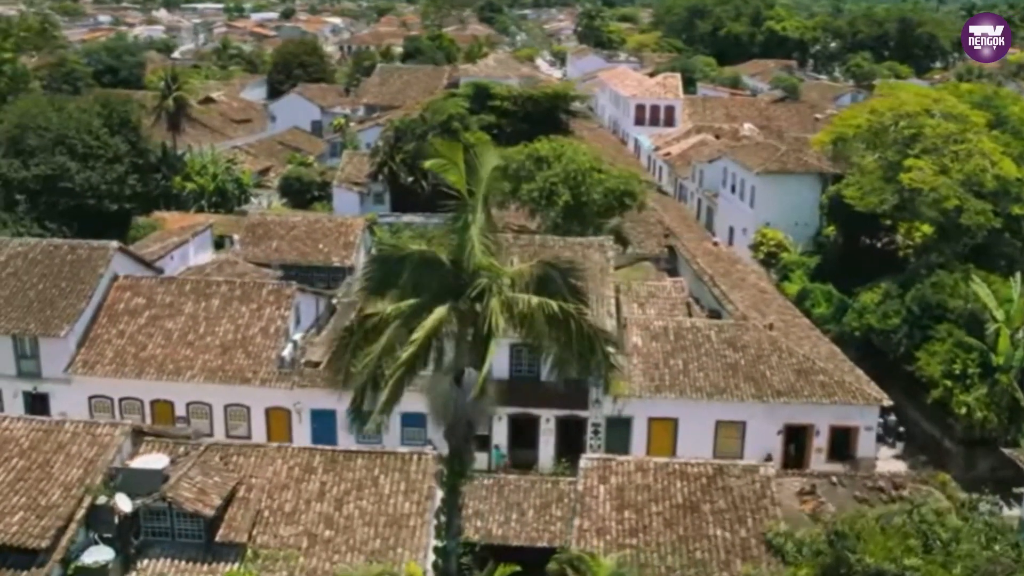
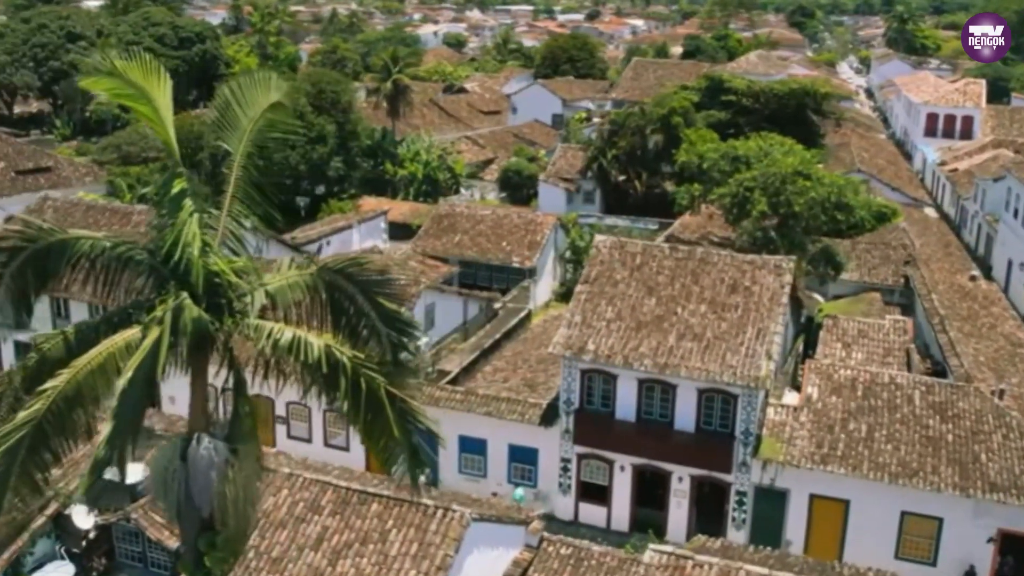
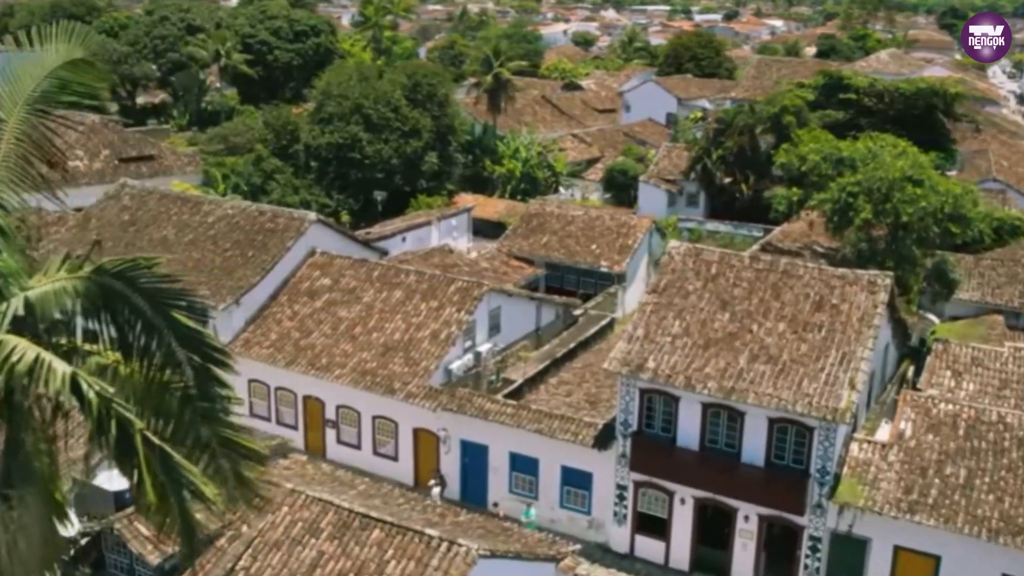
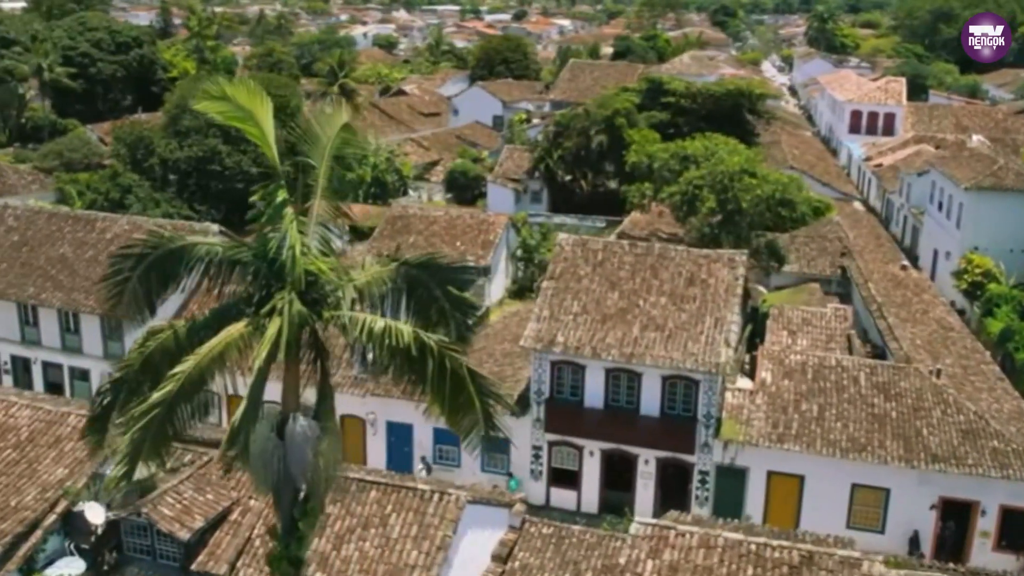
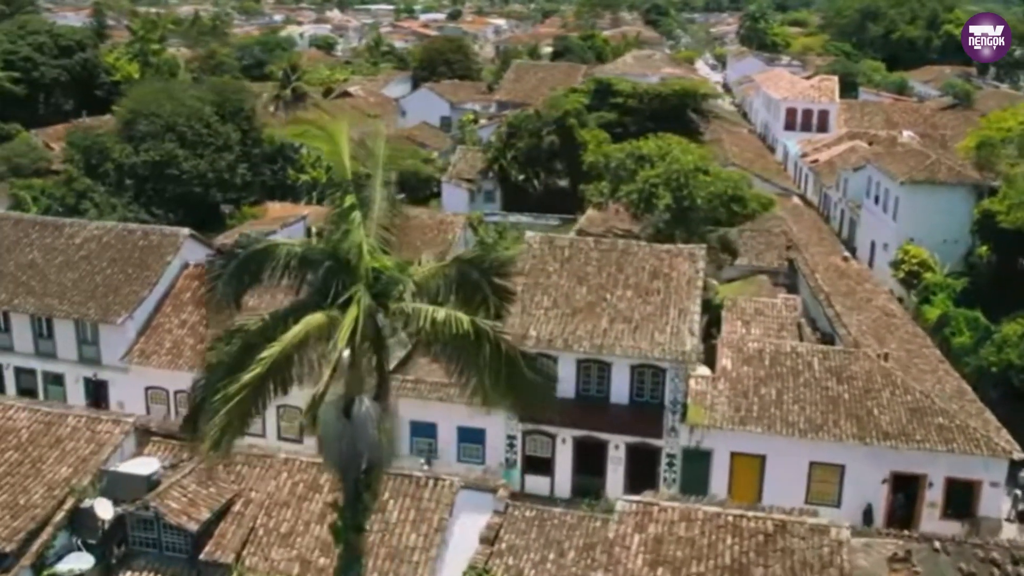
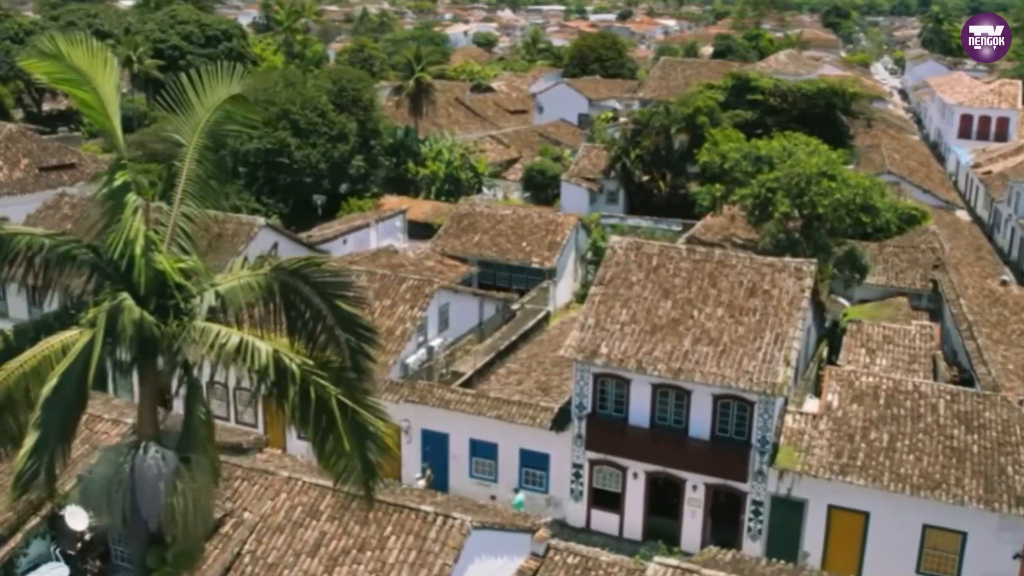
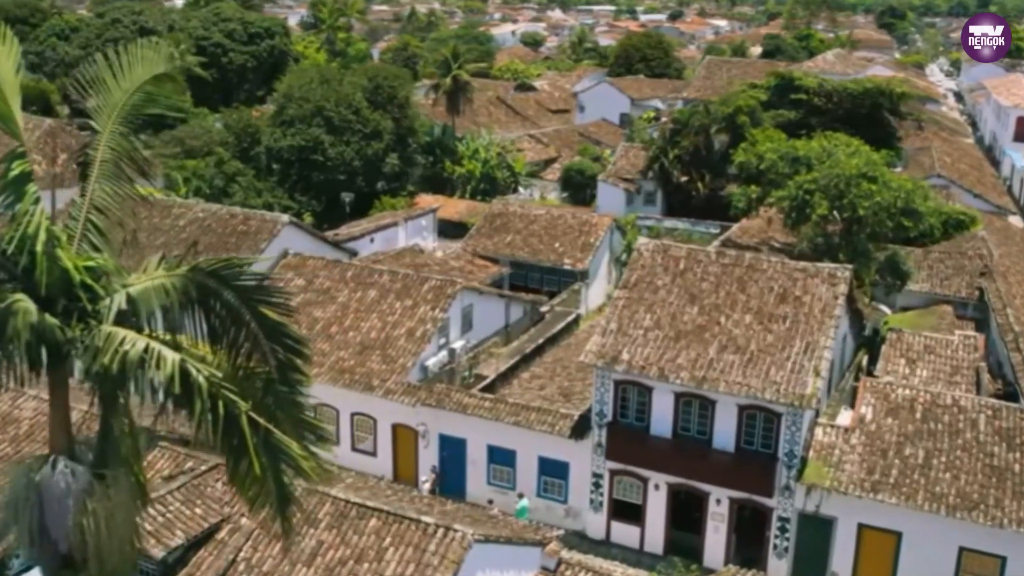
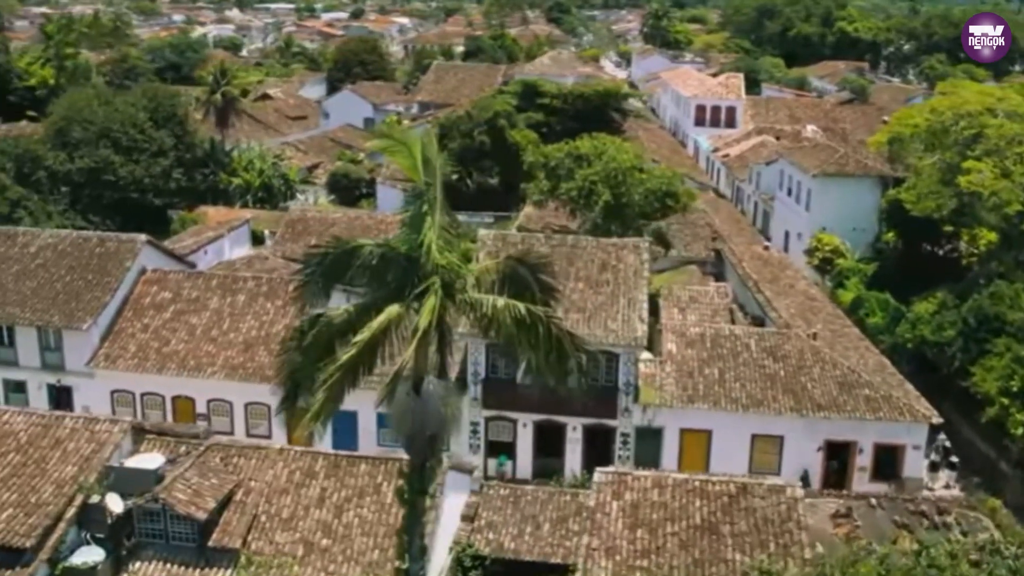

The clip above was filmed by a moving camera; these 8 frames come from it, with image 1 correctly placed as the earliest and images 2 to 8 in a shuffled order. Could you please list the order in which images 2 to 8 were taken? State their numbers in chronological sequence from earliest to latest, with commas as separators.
8, 5, 4, 2, 6, 7, 3
